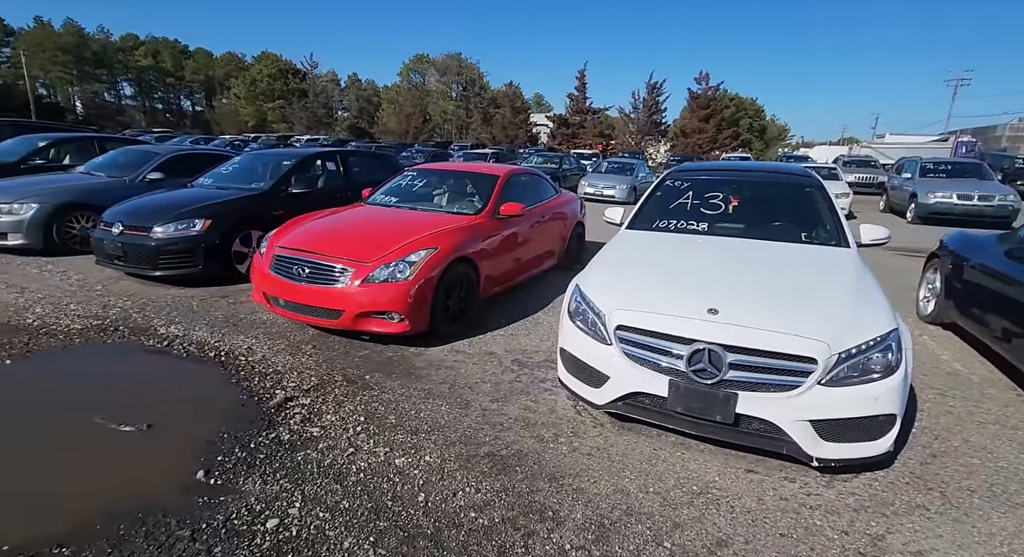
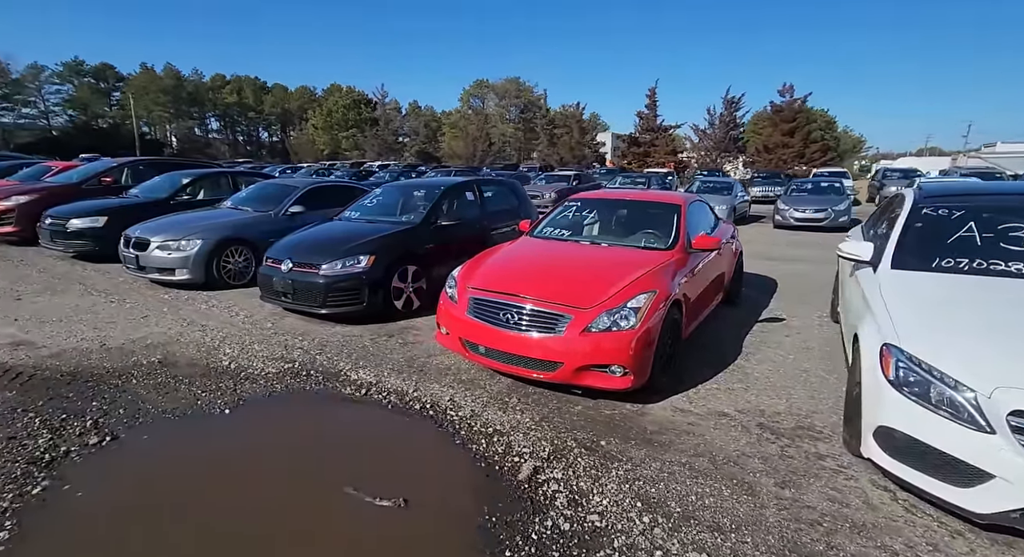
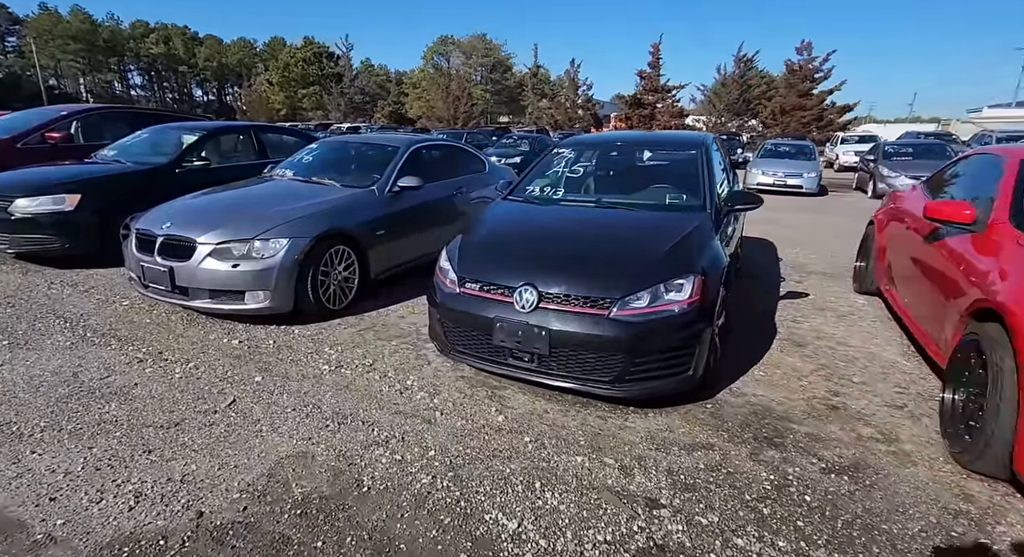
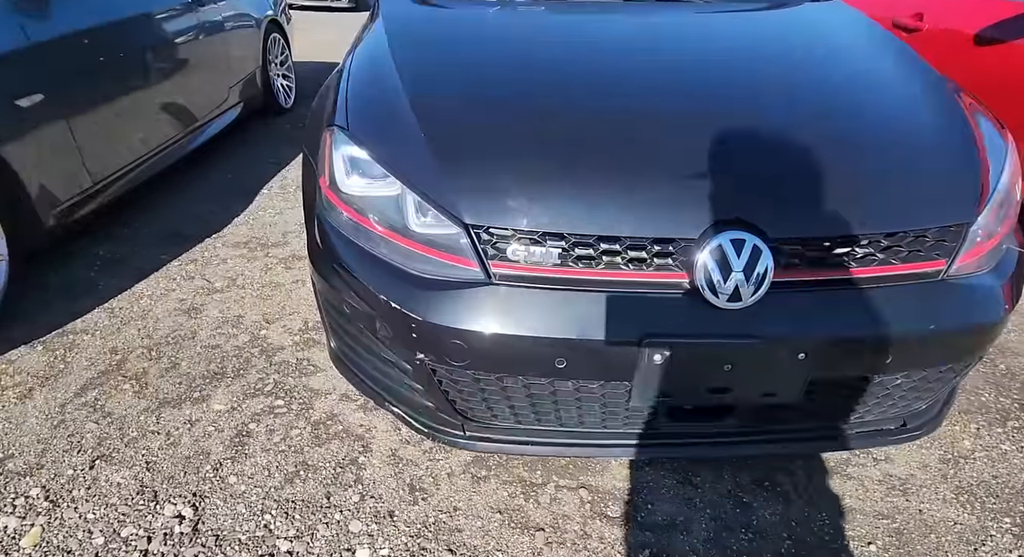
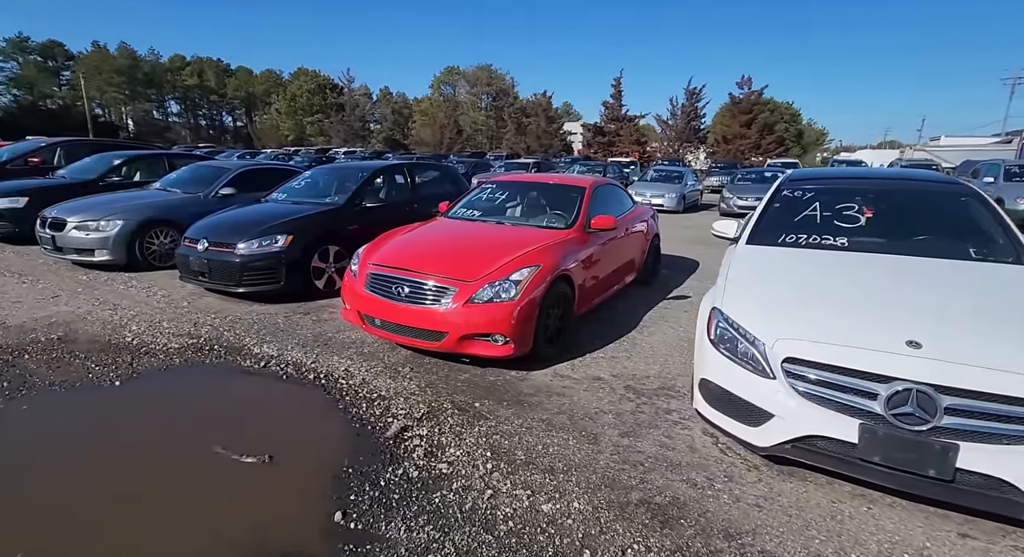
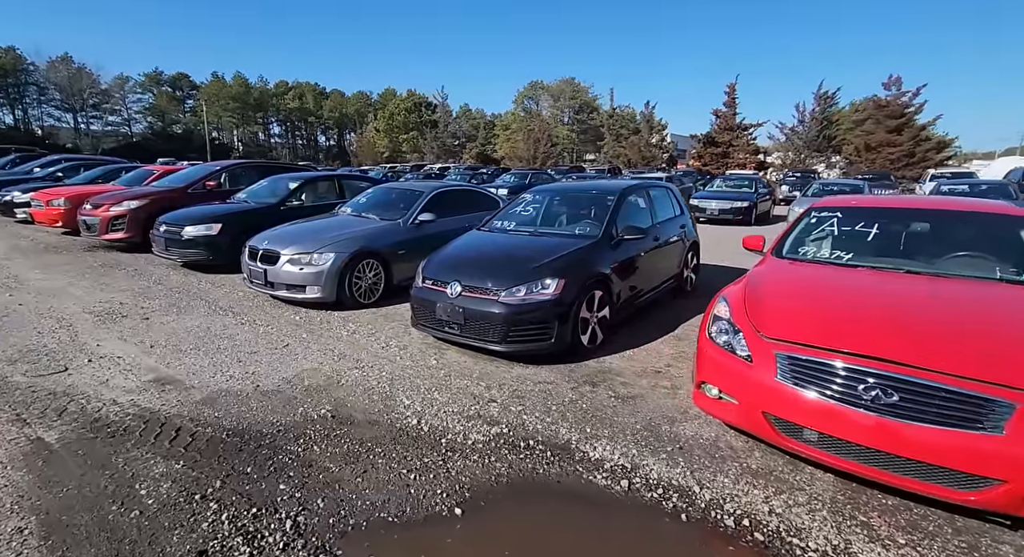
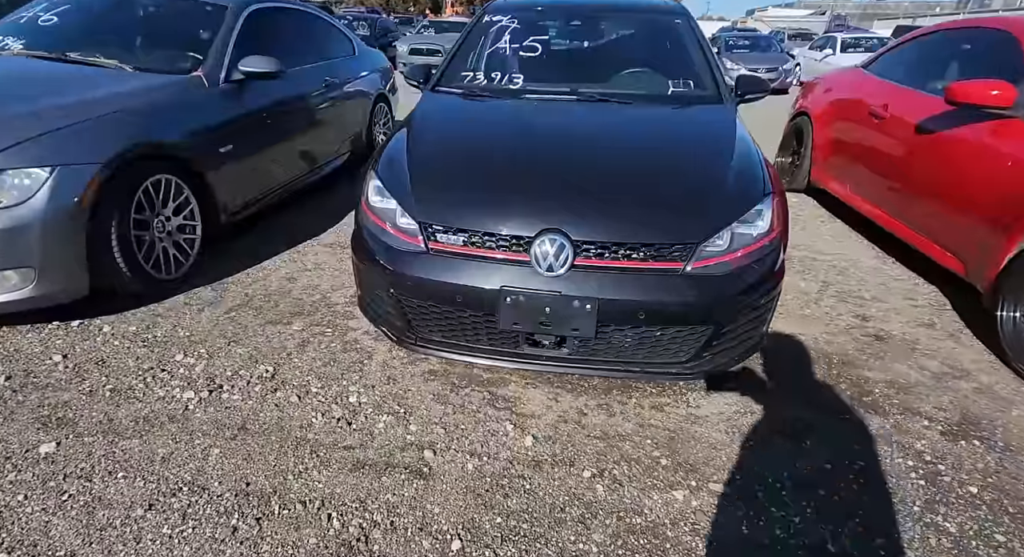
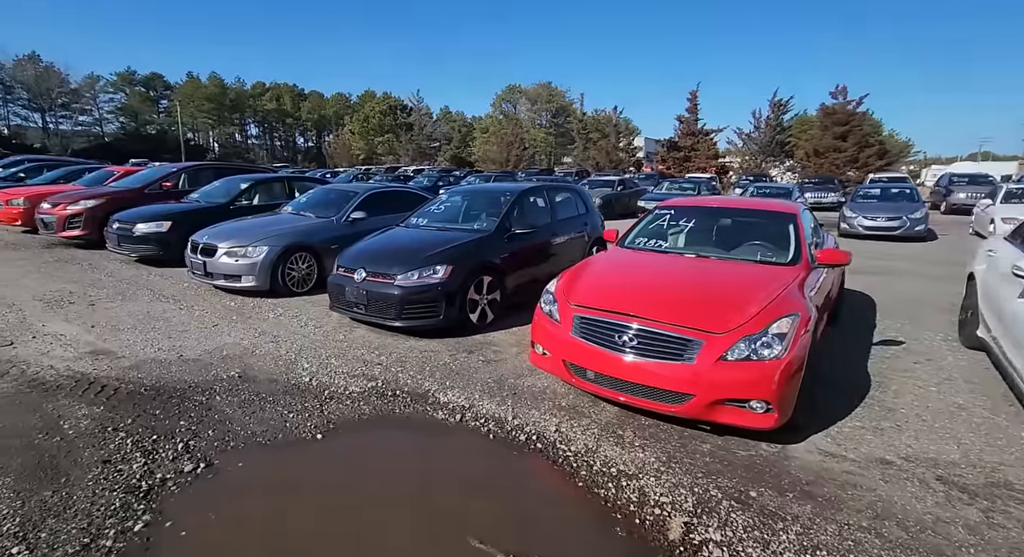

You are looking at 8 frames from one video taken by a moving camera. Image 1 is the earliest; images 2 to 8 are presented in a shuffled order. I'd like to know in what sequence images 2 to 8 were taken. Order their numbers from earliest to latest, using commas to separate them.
5, 2, 8, 6, 3, 7, 4
